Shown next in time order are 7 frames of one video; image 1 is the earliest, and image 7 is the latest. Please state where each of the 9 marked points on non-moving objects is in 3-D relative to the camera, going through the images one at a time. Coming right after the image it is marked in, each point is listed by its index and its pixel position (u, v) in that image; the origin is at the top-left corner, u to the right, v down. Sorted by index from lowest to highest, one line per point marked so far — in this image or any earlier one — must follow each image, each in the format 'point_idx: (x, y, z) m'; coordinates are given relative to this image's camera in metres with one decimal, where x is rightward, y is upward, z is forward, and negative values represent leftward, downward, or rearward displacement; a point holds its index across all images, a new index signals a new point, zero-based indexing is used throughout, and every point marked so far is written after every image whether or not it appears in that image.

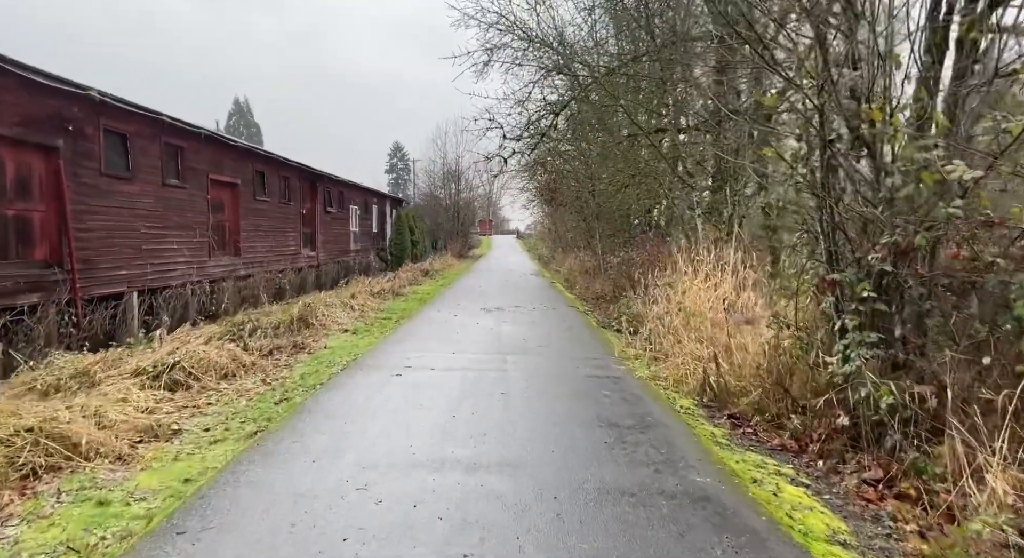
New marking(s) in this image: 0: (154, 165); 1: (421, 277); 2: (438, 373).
0: (-7.0, +2.2, +11.7) m
1: (-2.6, 0.0, +17.5) m
2: (-0.7, -0.9, +5.4) m
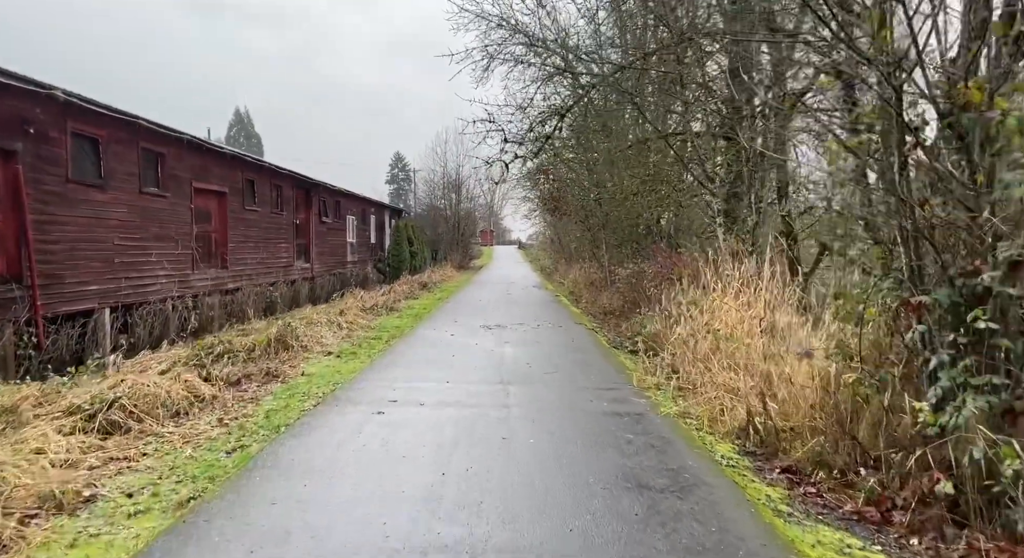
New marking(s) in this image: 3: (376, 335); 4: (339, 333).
0: (-6.9, +2.0, +10.9) m
1: (-2.6, -0.3, +16.7) m
2: (-0.6, -1.0, +4.6) m
3: (-2.0, -0.8, +8.7) m
4: (-2.5, -0.8, +8.5) m
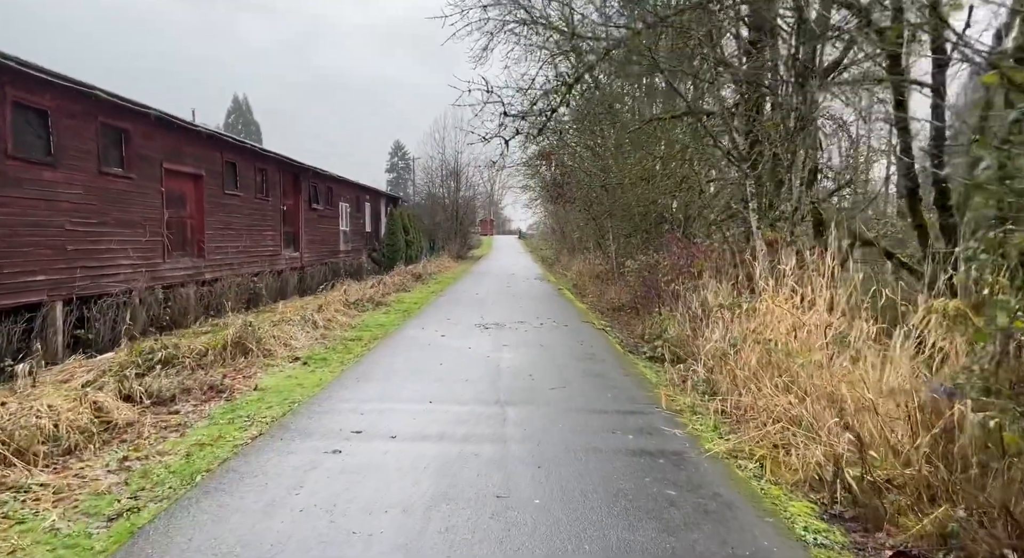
0: (-6.9, +2.1, +9.8) m
1: (-2.6, -0.1, +15.6) m
2: (-0.7, -1.0, +3.5) m
3: (-2.0, -0.7, +7.6) m
4: (-2.5, -0.7, +7.4) m
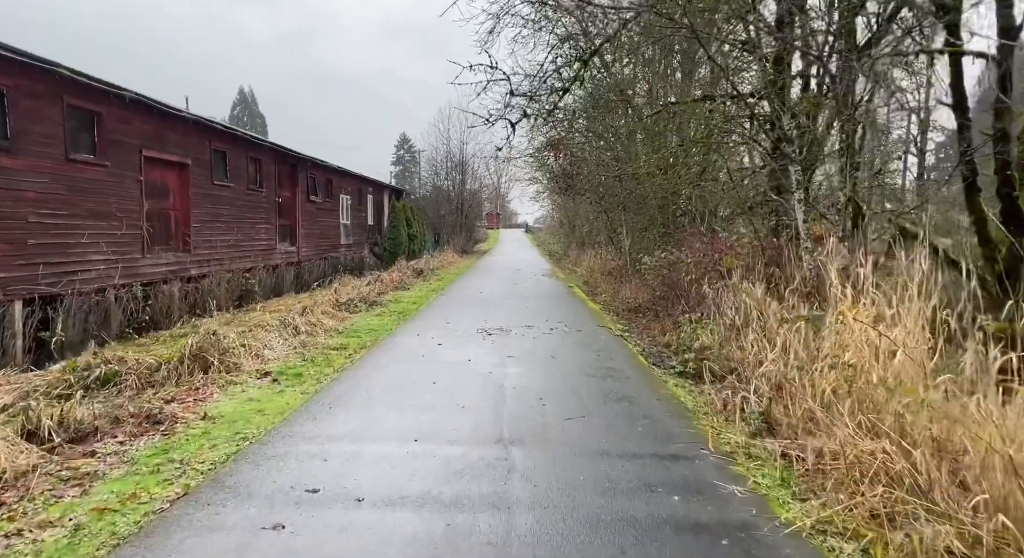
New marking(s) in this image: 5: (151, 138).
0: (-6.8, +2.2, +8.9) m
1: (-2.4, 0.0, +14.7) m
2: (-0.6, -1.0, +2.6) m
3: (-1.9, -0.7, +6.7) m
4: (-2.4, -0.7, +6.5) m
5: (-6.8, +2.6, +11.2) m
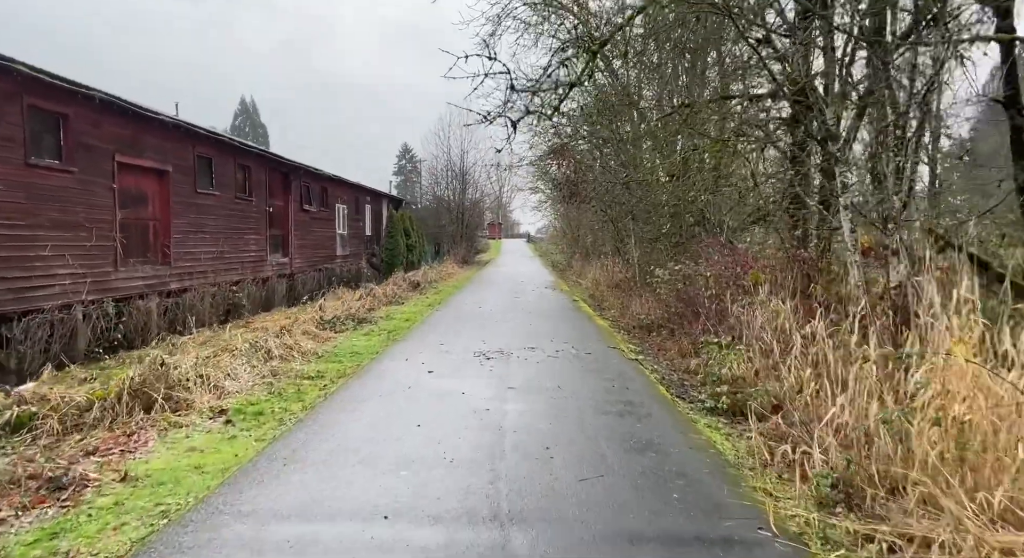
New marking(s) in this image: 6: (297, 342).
0: (-6.8, +1.9, +8.1) m
1: (-2.4, -0.3, +13.9) m
2: (-0.6, -1.1, +1.7) m
3: (-1.9, -0.9, +5.8) m
4: (-2.4, -0.8, +5.7) m
5: (-6.8, +2.4, +10.5) m
6: (-2.5, -0.7, +6.8) m
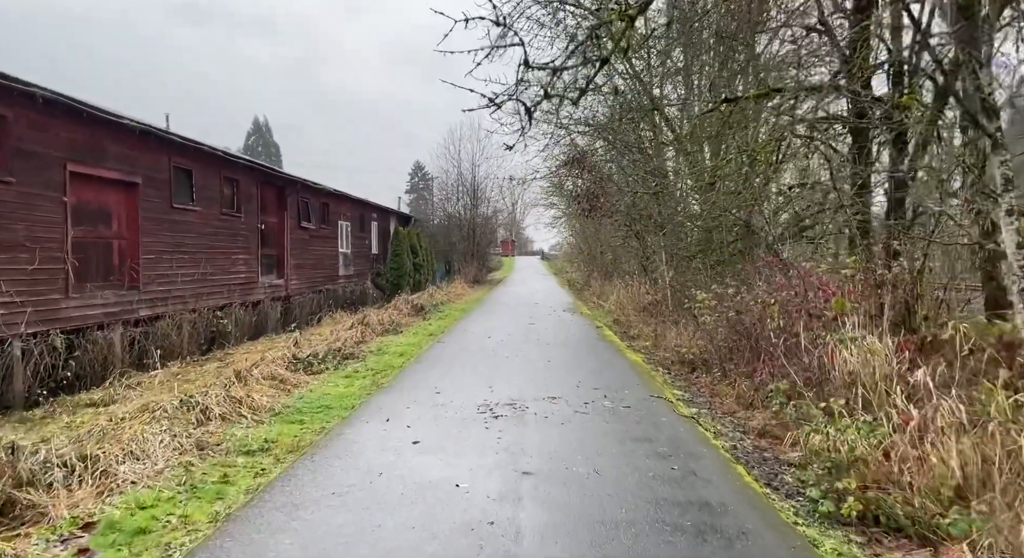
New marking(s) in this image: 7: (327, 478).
0: (-6.6, +1.6, +6.8) m
1: (-2.1, -0.8, +12.4) m
2: (-0.6, -1.3, +0.2) m
3: (-1.8, -1.2, +4.3) m
4: (-2.3, -1.1, +4.2) m
5: (-6.6, +2.0, +9.1) m
6: (-2.3, -1.0, +5.3) m
7: (-1.1, -1.2, +3.6) m
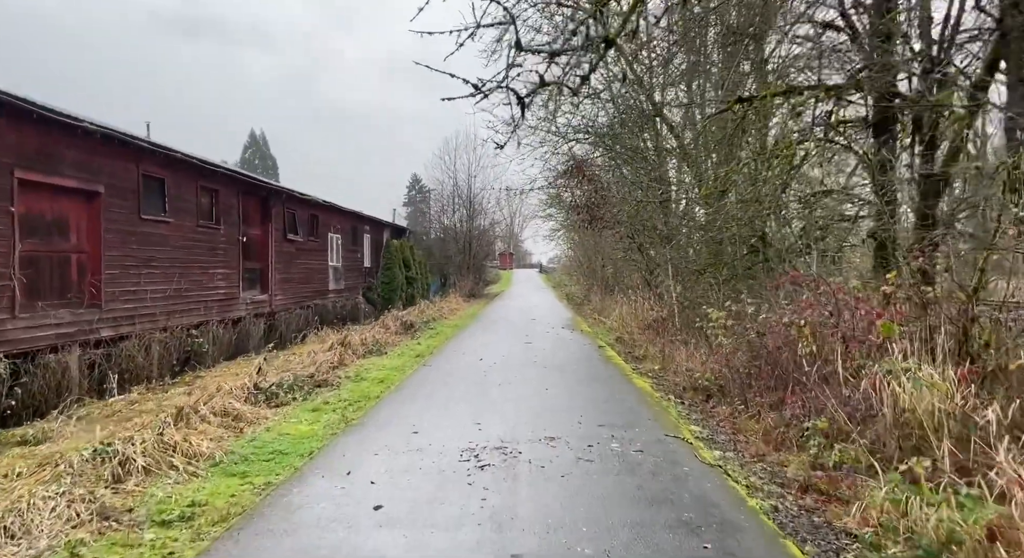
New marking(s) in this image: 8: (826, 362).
0: (-6.7, +1.4, +6.0) m
1: (-2.2, -1.1, +11.5) m
2: (-0.7, -1.3, -0.7) m
3: (-1.8, -1.3, +3.5) m
4: (-2.3, -1.2, +3.3) m
5: (-6.6, +1.7, +8.3) m
6: (-2.4, -1.2, +4.5) m
7: (-1.2, -1.3, +2.7) m
8: (+2.7, -0.7, +5.3) m
